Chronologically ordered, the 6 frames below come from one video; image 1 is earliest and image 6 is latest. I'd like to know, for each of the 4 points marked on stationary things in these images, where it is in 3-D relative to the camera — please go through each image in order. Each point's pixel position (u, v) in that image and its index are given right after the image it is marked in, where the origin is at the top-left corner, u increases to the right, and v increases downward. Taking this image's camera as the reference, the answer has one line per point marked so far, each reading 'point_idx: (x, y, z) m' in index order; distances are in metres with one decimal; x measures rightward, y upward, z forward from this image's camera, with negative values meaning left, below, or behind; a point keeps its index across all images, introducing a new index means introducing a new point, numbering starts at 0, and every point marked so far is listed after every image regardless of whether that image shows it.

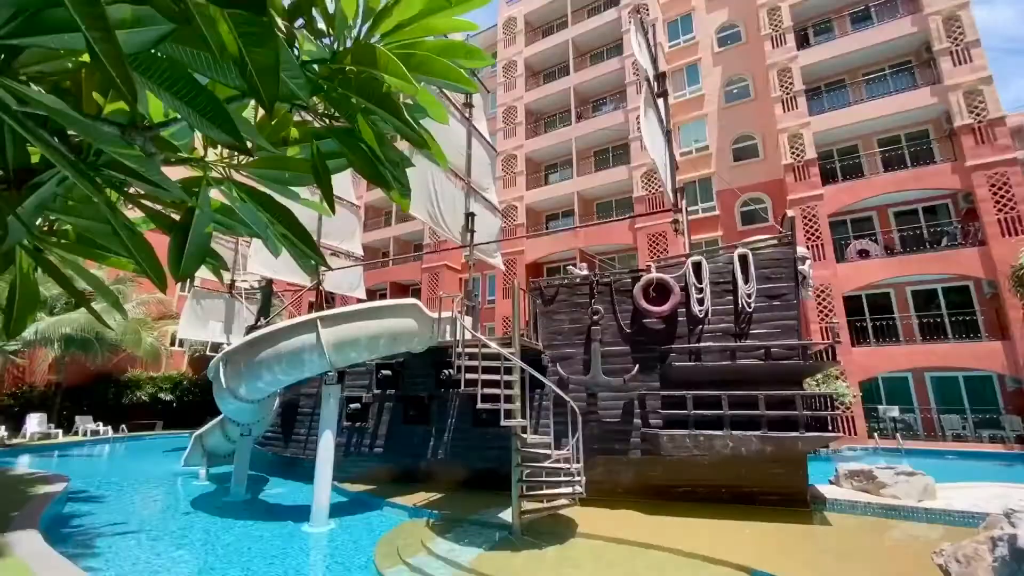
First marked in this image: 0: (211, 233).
0: (-1.4, +0.3, +2.1) m
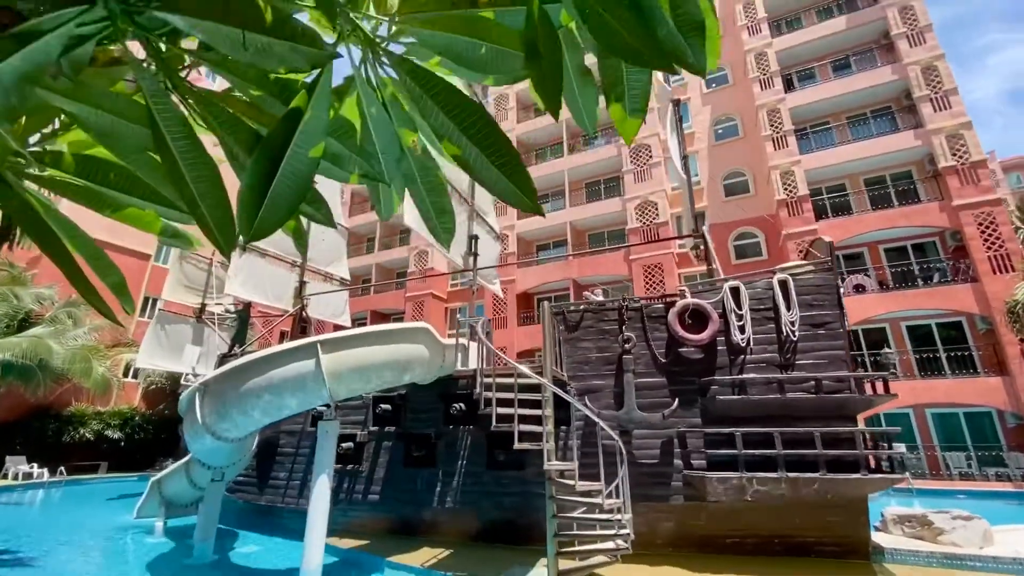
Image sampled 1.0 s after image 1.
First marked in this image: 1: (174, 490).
0: (-0.6, +0.4, +1.3) m
1: (-7.2, -4.3, +9.4) m
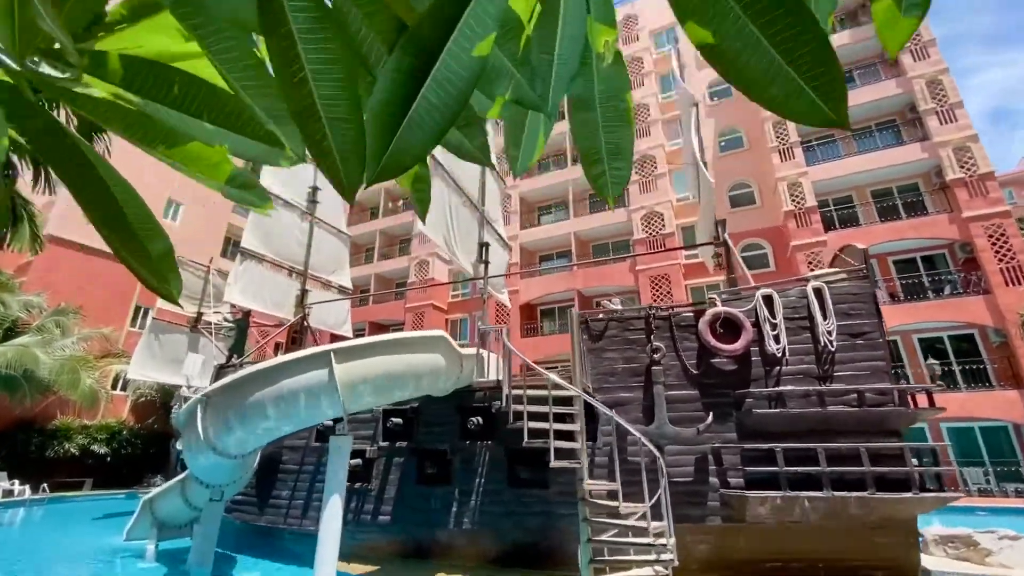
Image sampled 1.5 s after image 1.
0: (-0.1, +0.5, +0.9) m
1: (-6.9, -4.4, +8.8) m
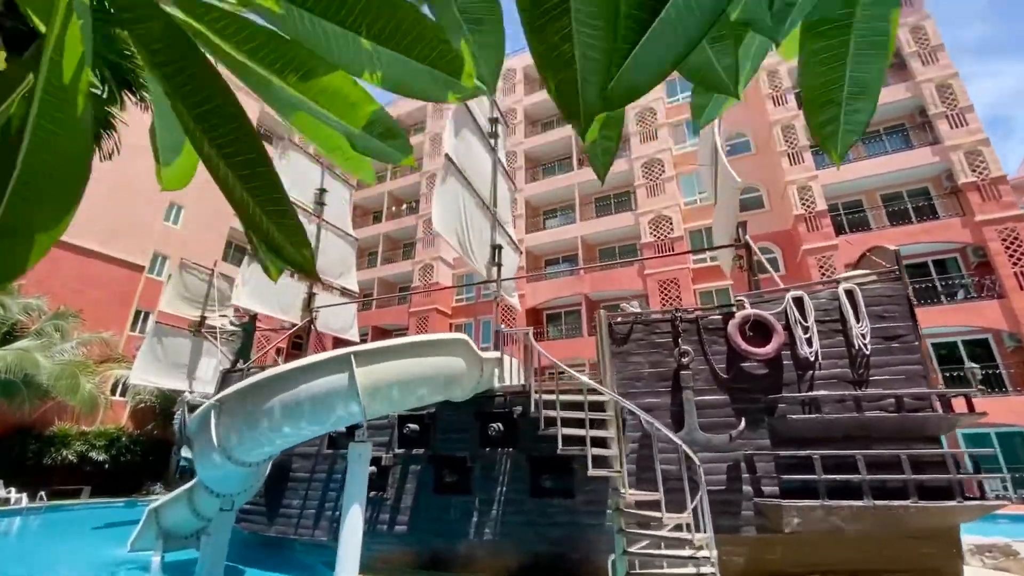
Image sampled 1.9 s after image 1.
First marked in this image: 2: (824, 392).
0: (+0.4, +0.5, +0.7) m
1: (-6.5, -4.5, +8.5) m
2: (+4.8, -1.6, +6.8) m
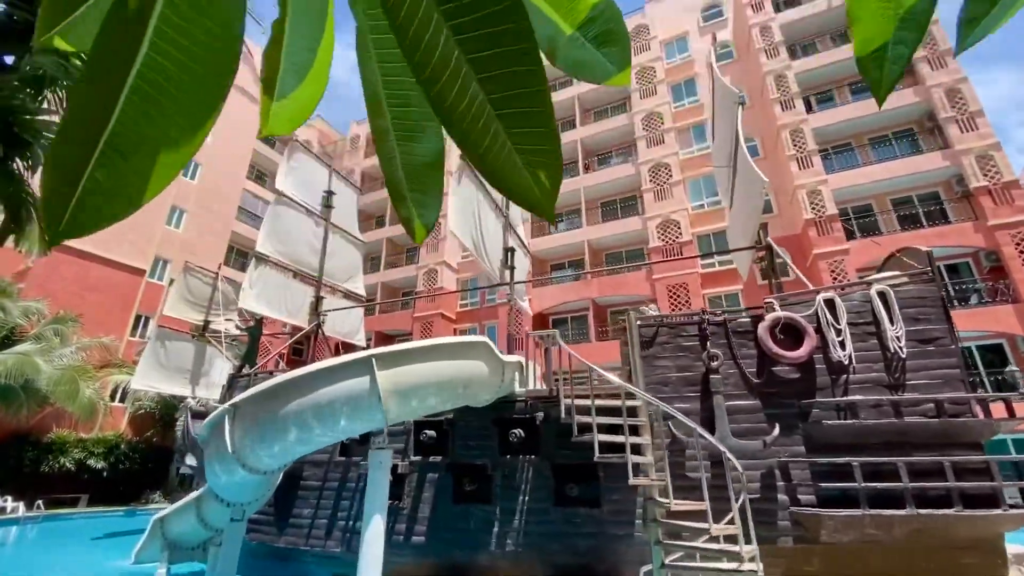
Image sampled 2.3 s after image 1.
0: (+0.8, +0.6, +0.5) m
1: (-6.1, -4.5, +8.2) m
2: (+5.2, -1.6, +6.6) m
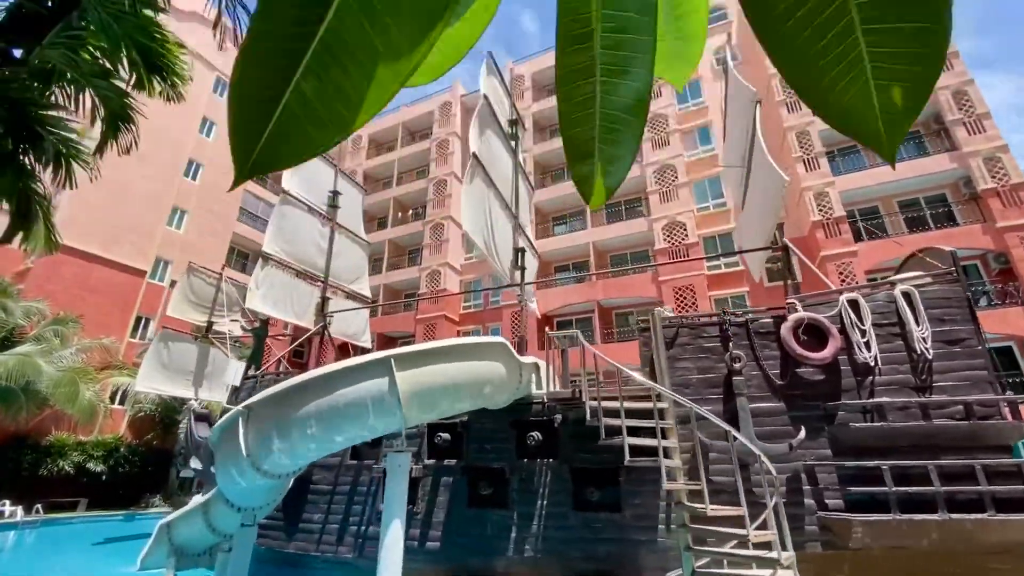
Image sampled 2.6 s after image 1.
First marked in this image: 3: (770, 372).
0: (+1.1, +0.6, +0.4) m
1: (-5.9, -4.5, +8.0) m
2: (+5.5, -1.6, +6.5) m
3: (+4.0, -1.3, +6.9) m
